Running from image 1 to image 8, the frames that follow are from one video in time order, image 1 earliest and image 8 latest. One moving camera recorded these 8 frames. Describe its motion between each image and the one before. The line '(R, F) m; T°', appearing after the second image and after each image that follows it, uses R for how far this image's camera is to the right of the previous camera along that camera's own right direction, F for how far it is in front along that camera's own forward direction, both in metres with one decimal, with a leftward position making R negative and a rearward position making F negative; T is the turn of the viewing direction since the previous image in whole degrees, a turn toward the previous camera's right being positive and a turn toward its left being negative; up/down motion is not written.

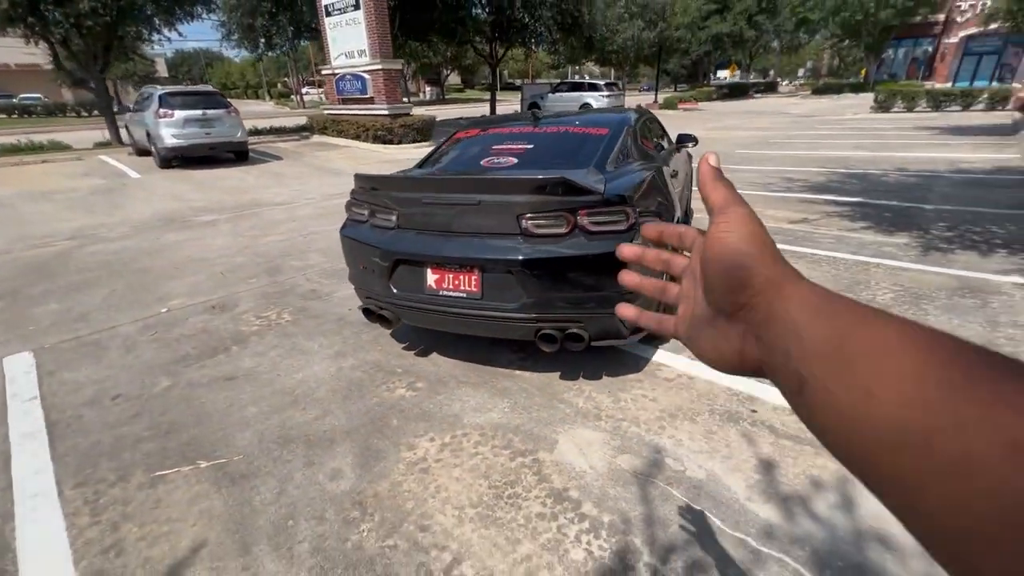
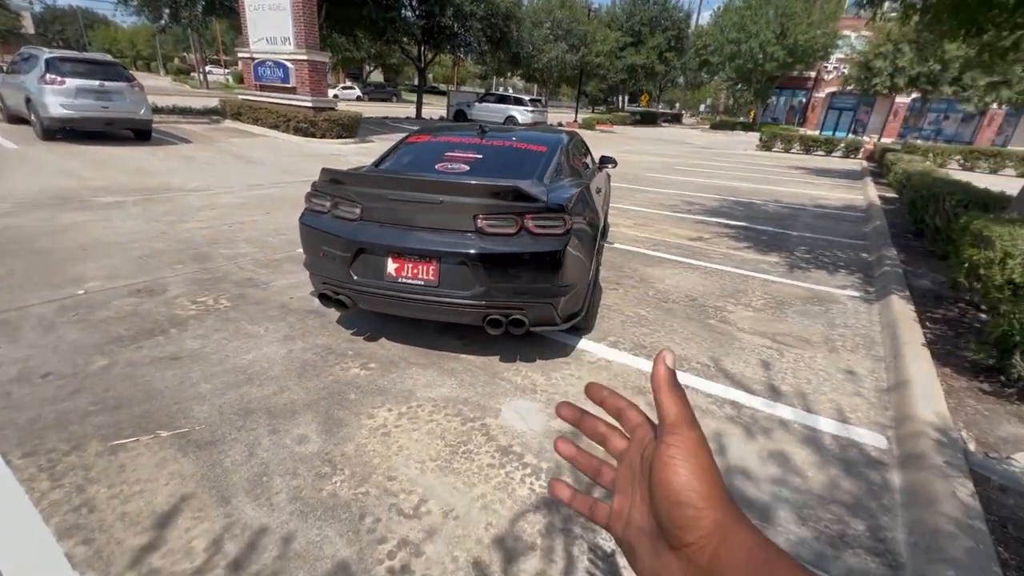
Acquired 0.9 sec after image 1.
(-0.2, -0.4) m; +10°
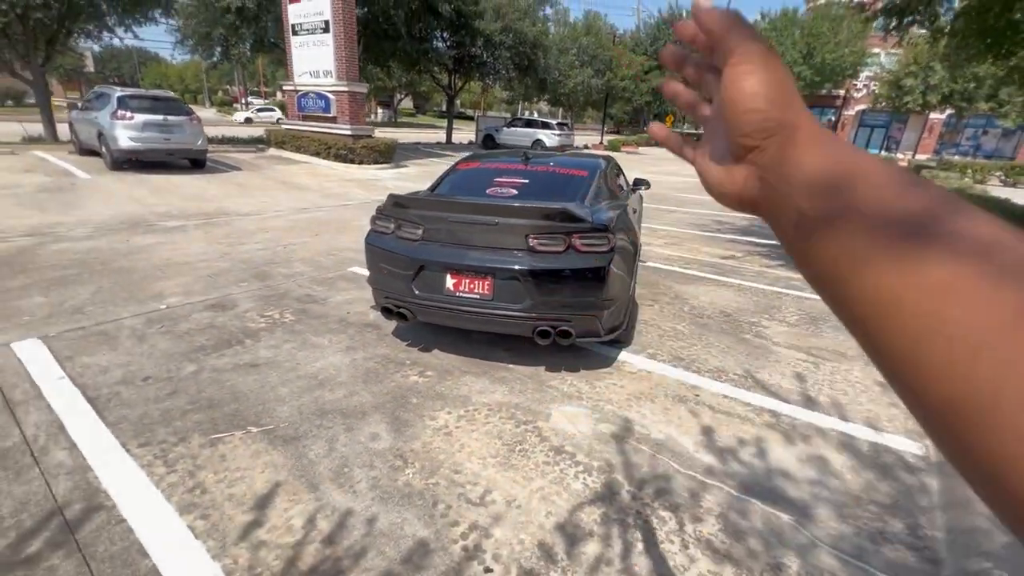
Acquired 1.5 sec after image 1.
(-0.2, -0.3) m; -3°
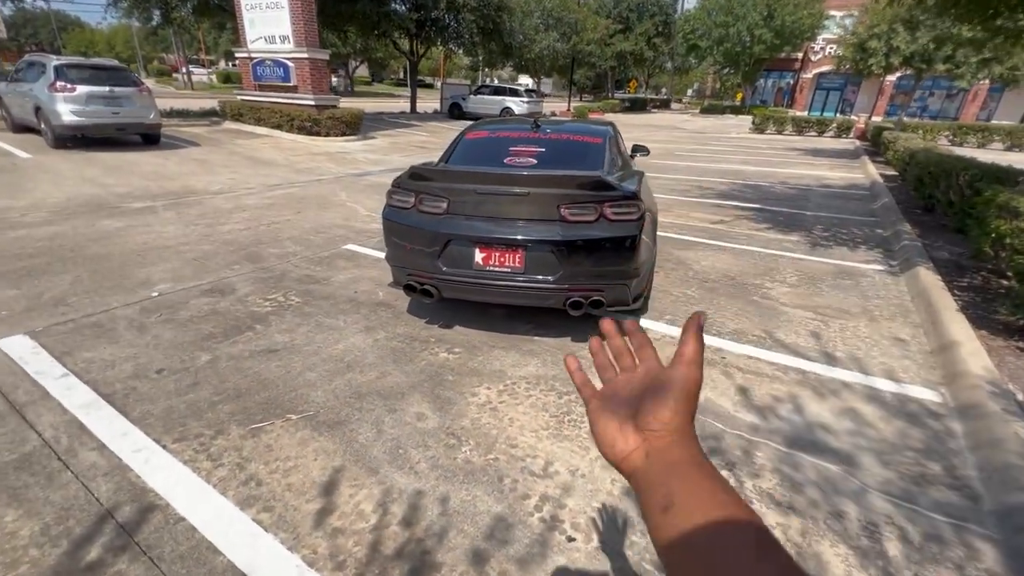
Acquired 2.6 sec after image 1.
(-0.4, +0.1) m; +4°
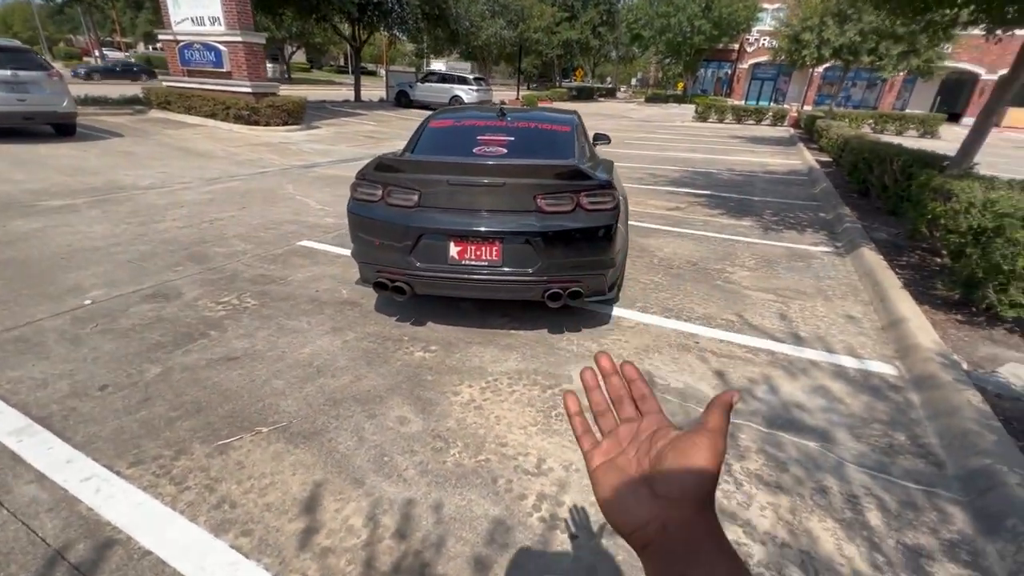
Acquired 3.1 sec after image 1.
(-0.2, +0.1) m; +6°
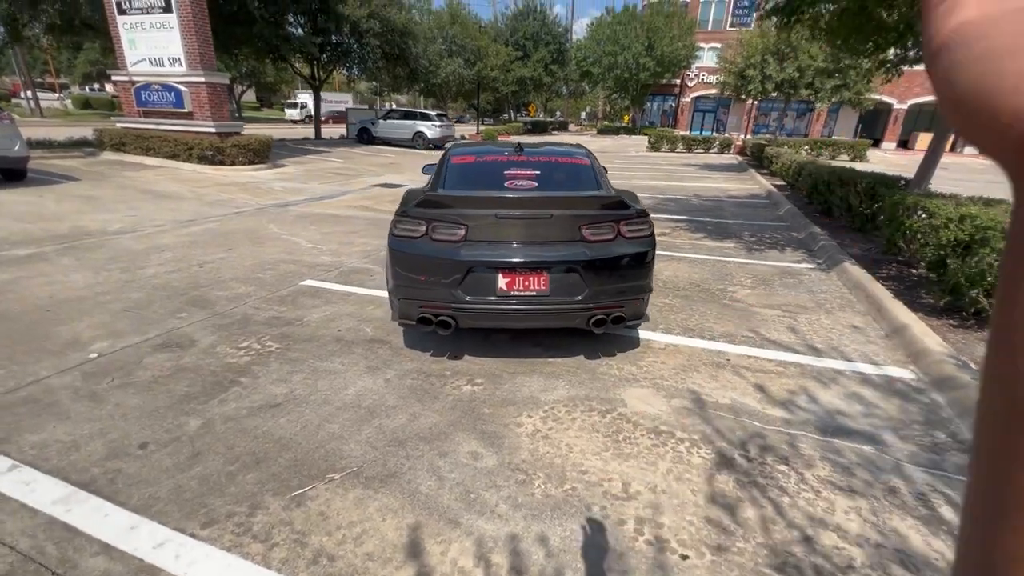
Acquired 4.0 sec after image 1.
(-0.6, 0.0) m; +5°
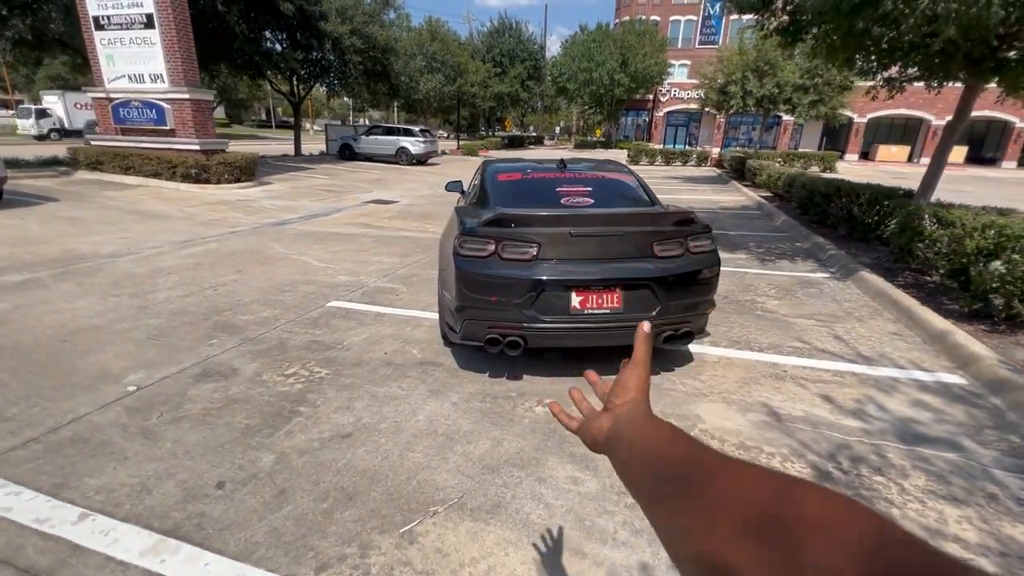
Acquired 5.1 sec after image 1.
(-0.6, +0.1) m; +3°
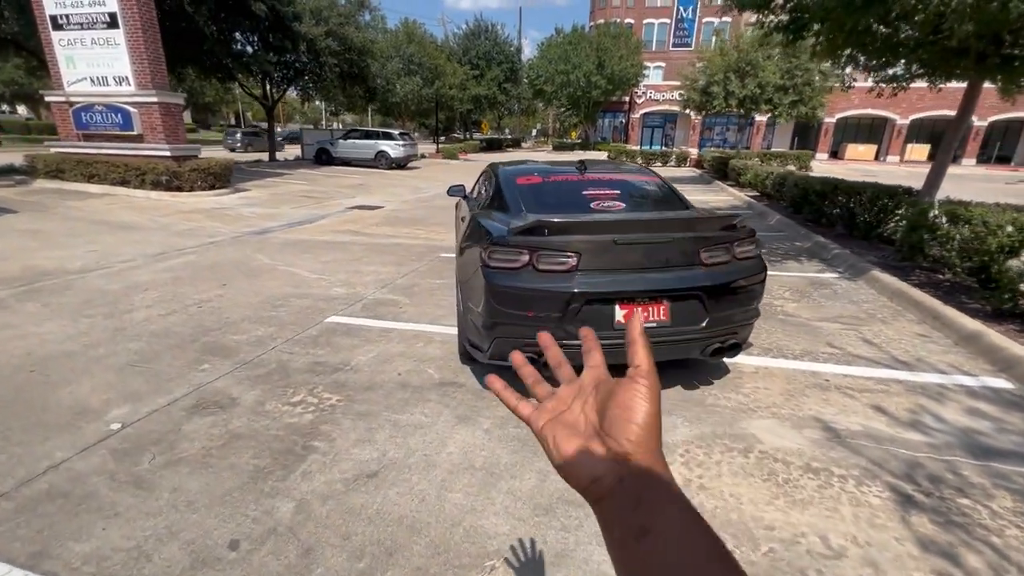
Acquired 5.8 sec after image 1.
(-0.3, +0.3) m; +3°
